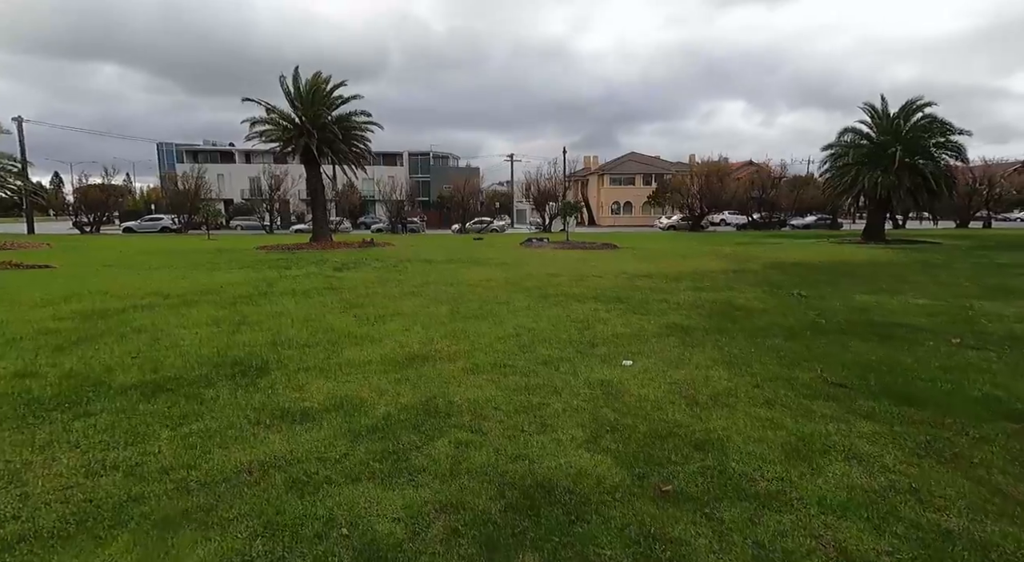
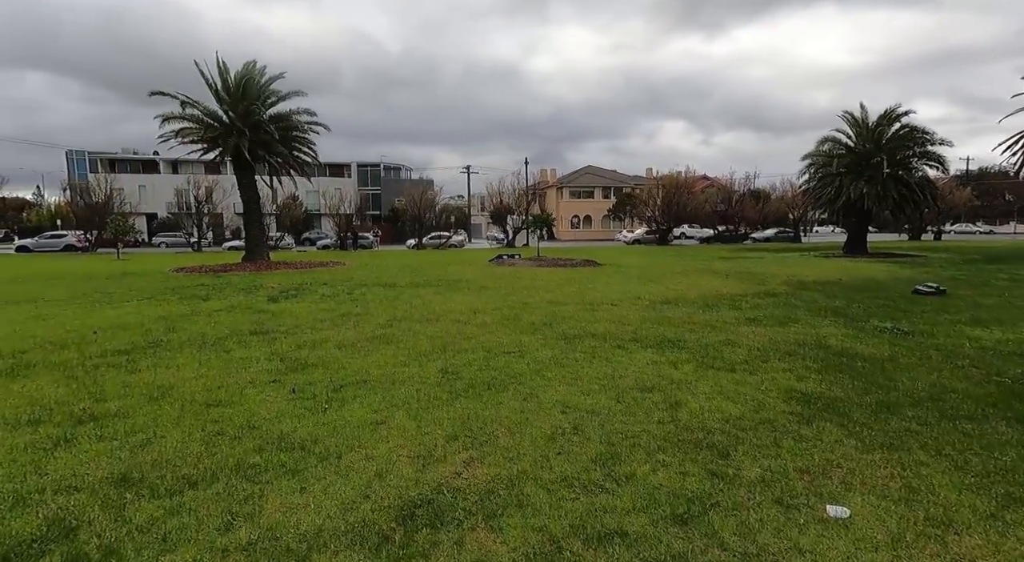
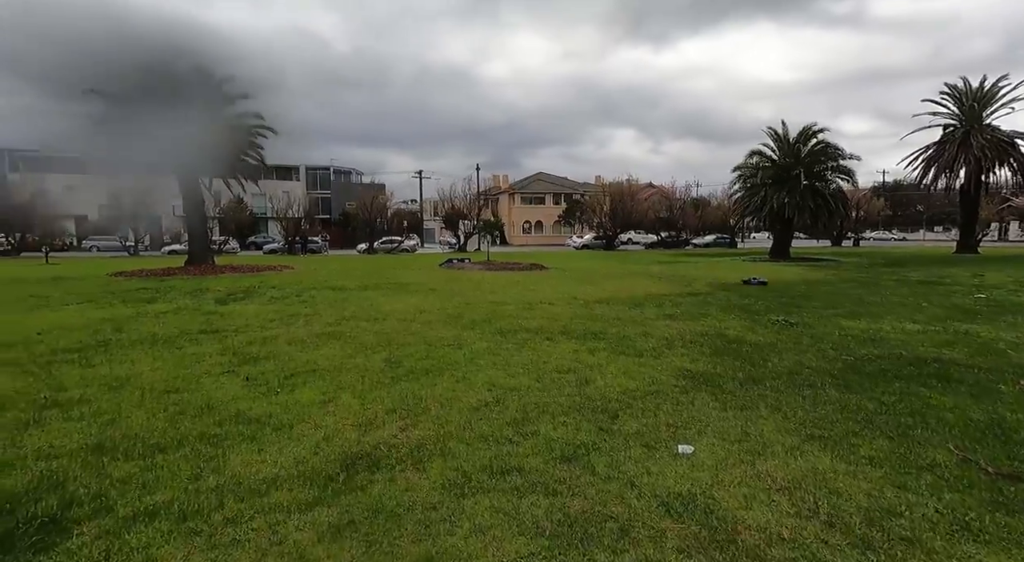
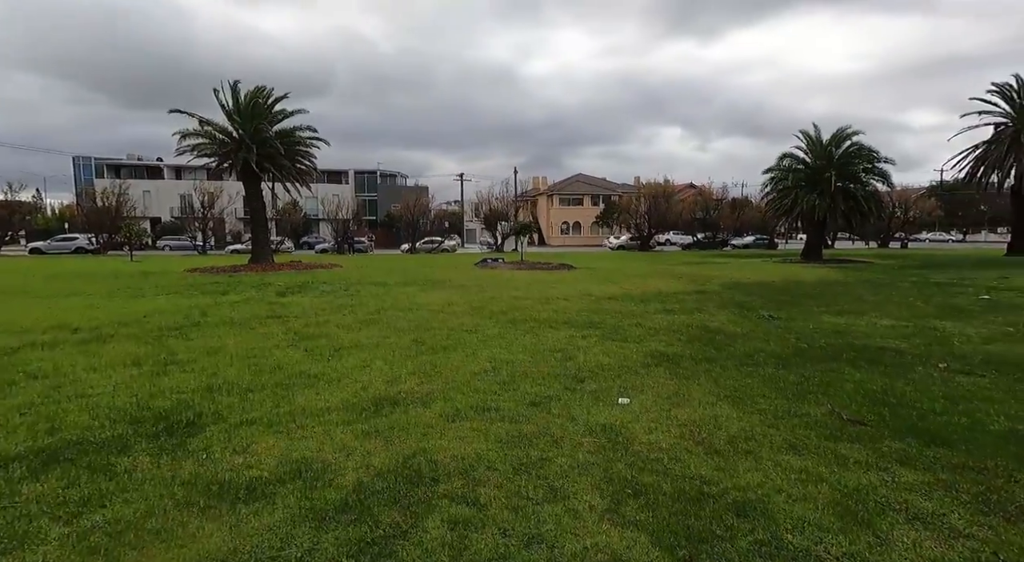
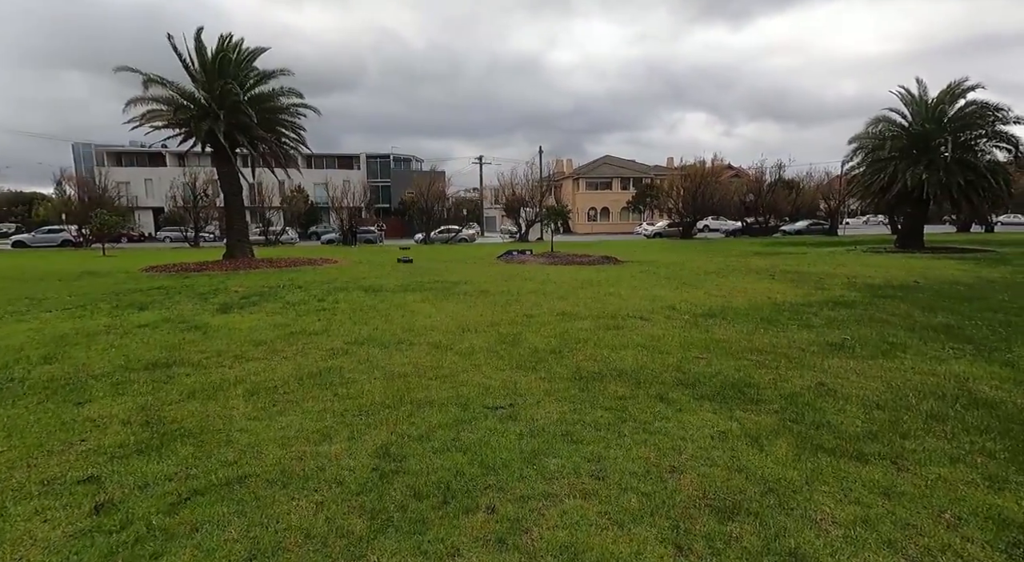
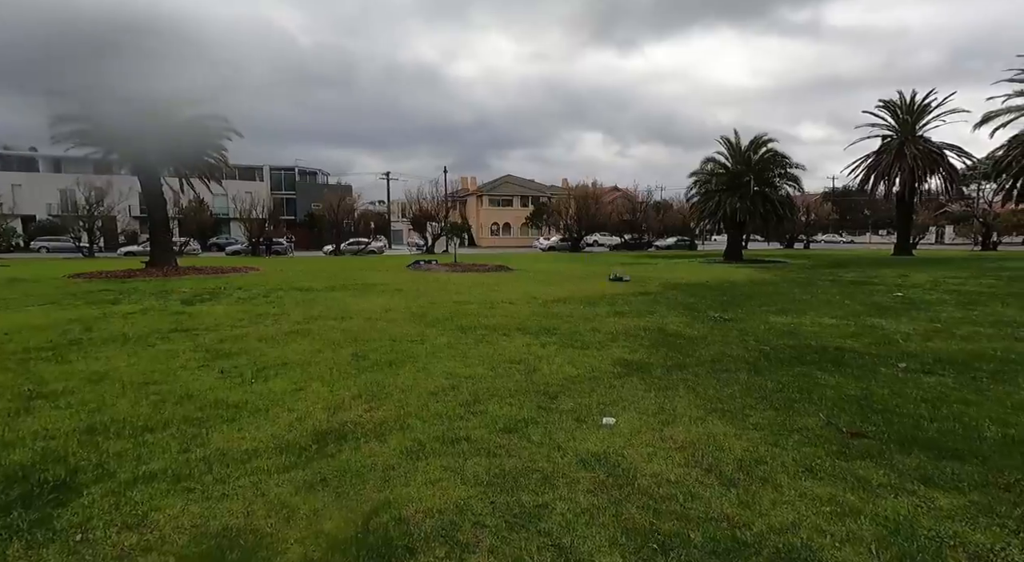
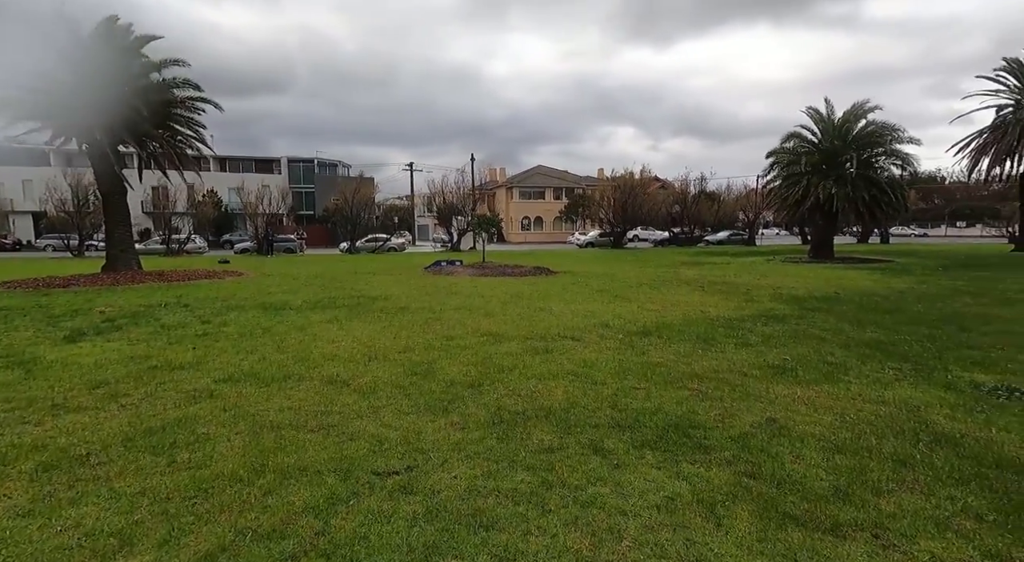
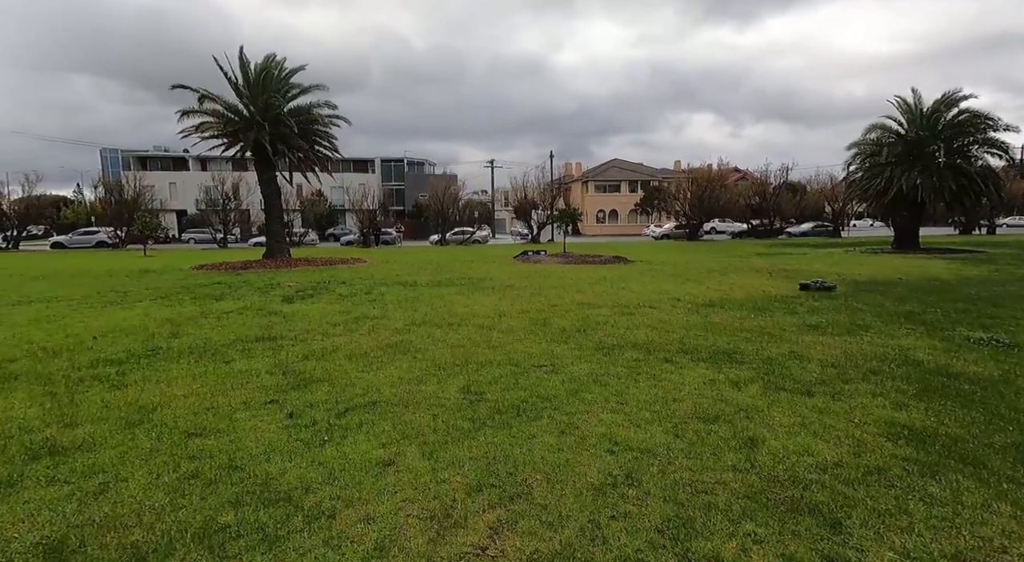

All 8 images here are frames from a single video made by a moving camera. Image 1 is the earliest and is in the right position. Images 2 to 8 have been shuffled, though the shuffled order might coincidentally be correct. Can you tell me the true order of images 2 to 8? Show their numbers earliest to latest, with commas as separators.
4, 6, 3, 2, 8, 5, 7
